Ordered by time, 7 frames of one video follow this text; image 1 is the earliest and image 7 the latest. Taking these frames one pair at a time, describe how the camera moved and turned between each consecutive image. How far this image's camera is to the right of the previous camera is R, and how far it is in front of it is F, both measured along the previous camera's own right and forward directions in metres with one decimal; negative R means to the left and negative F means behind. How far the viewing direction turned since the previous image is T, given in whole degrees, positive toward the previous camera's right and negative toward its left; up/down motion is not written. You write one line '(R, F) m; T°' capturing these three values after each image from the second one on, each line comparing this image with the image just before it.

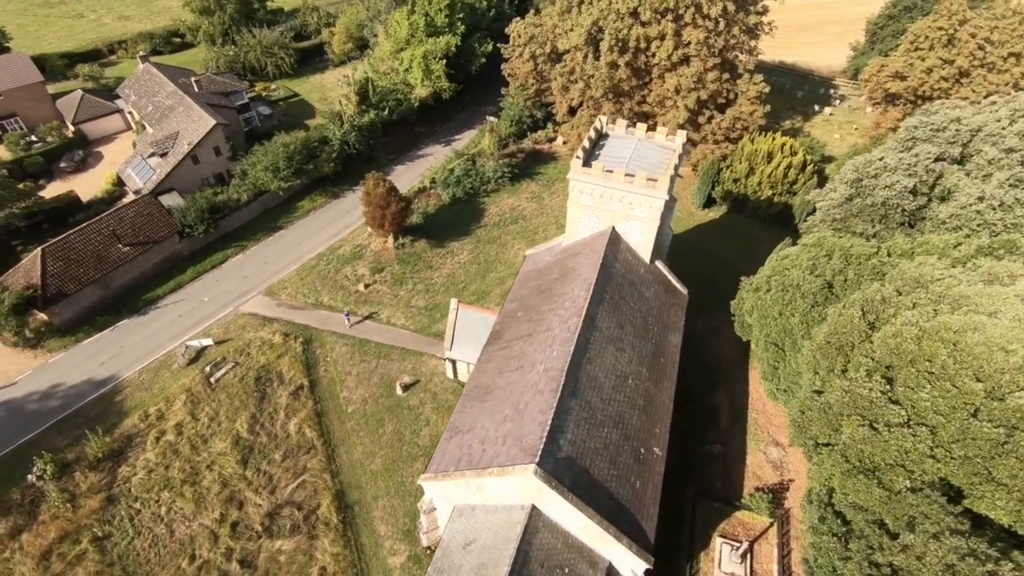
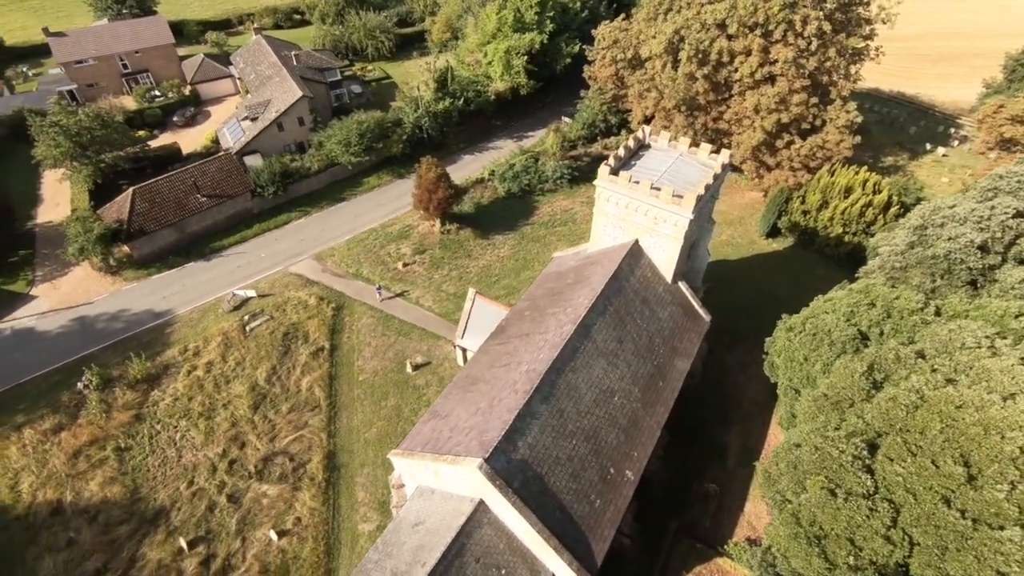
(+3.7, +0.3) m; -9°
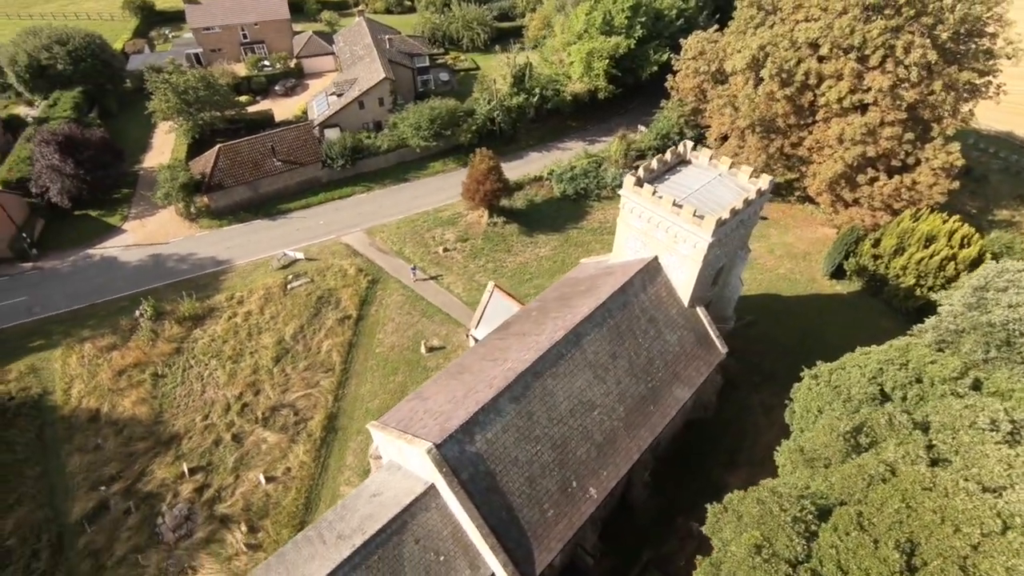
(+3.7, +0.3) m; -9°
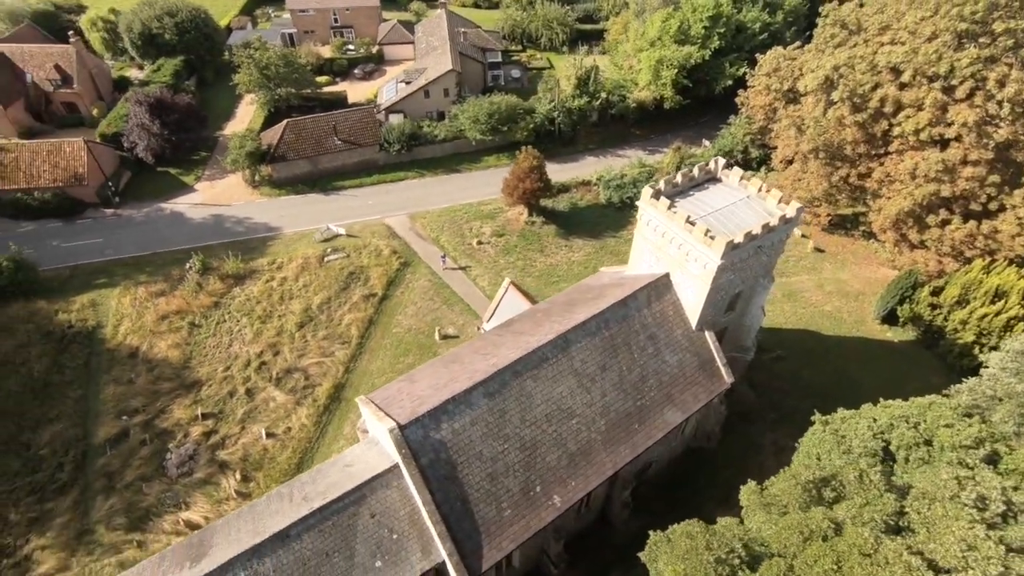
(+3.1, +0.1) m; -7°
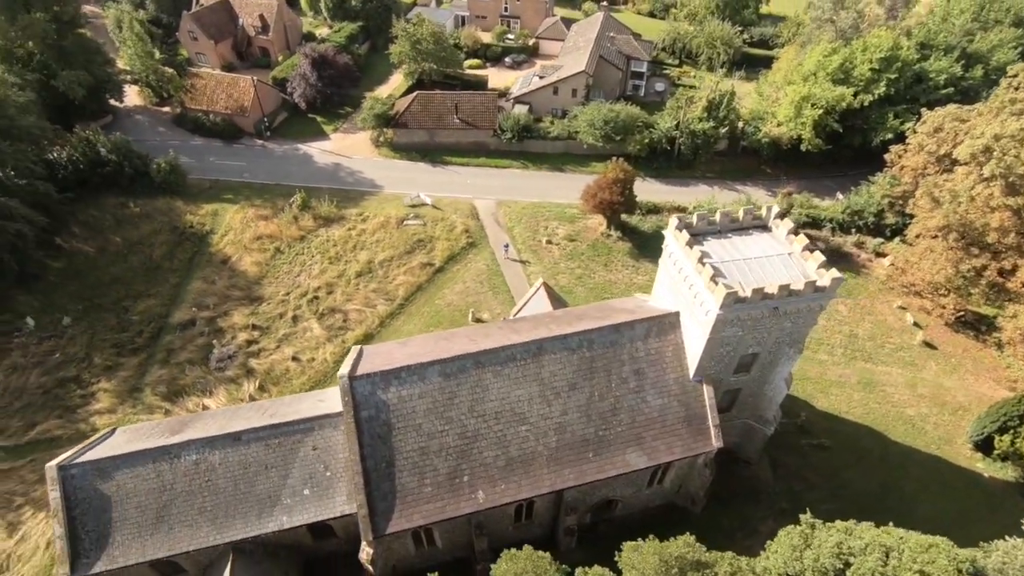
(+6.1, +0.6) m; -15°
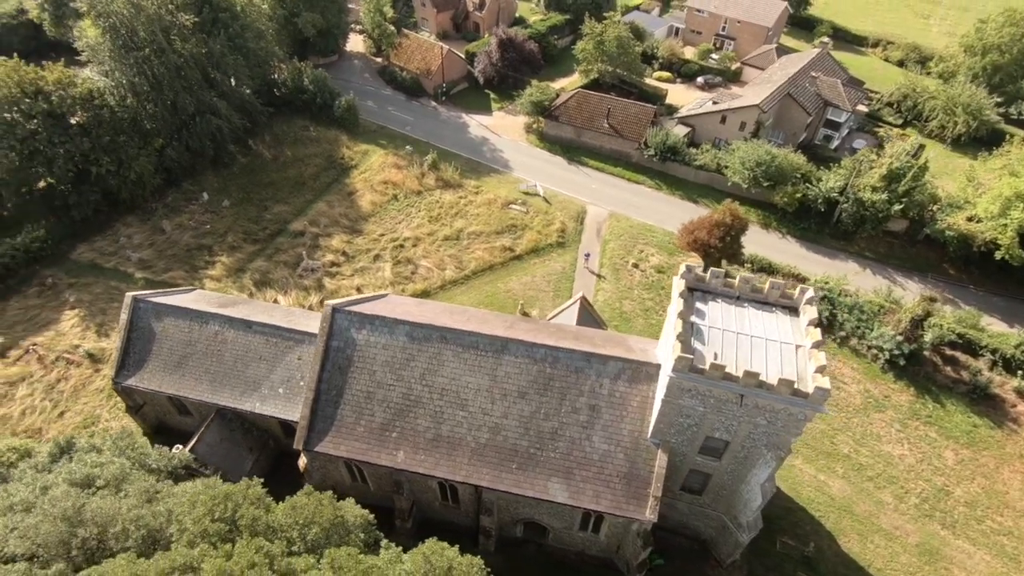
(+7.8, +1.0) m; -19°
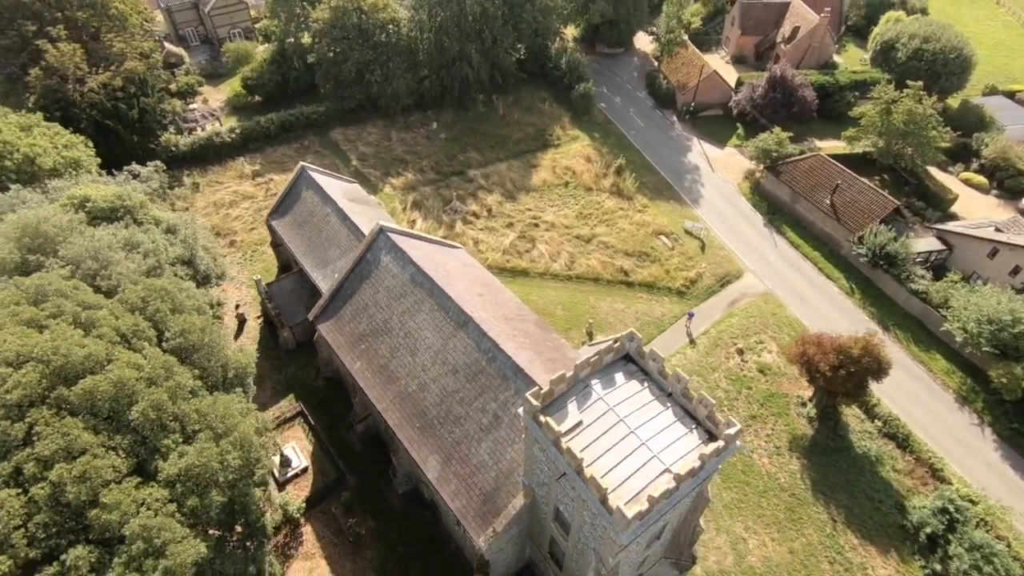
(+10.9, +2.2) m; -26°
